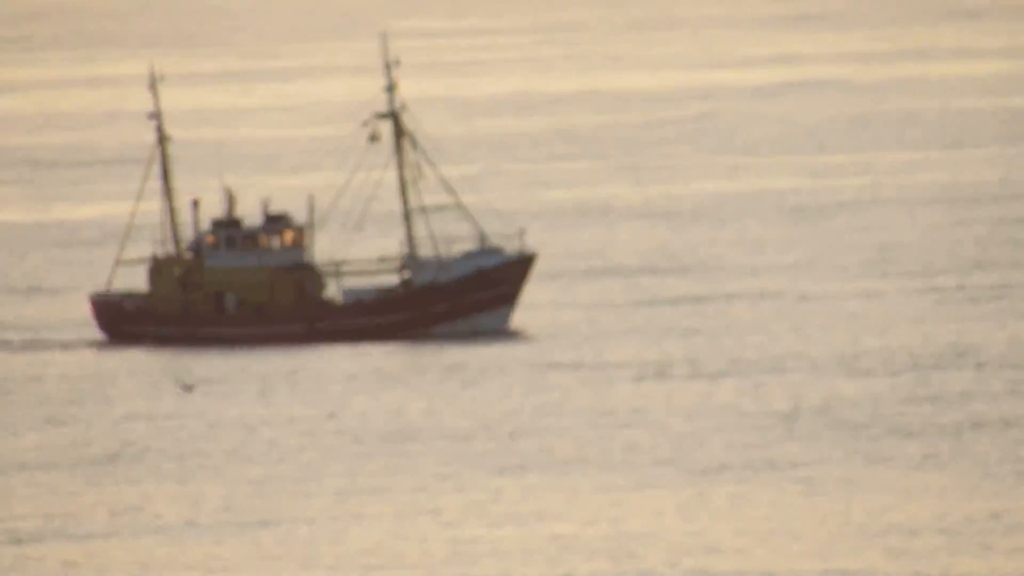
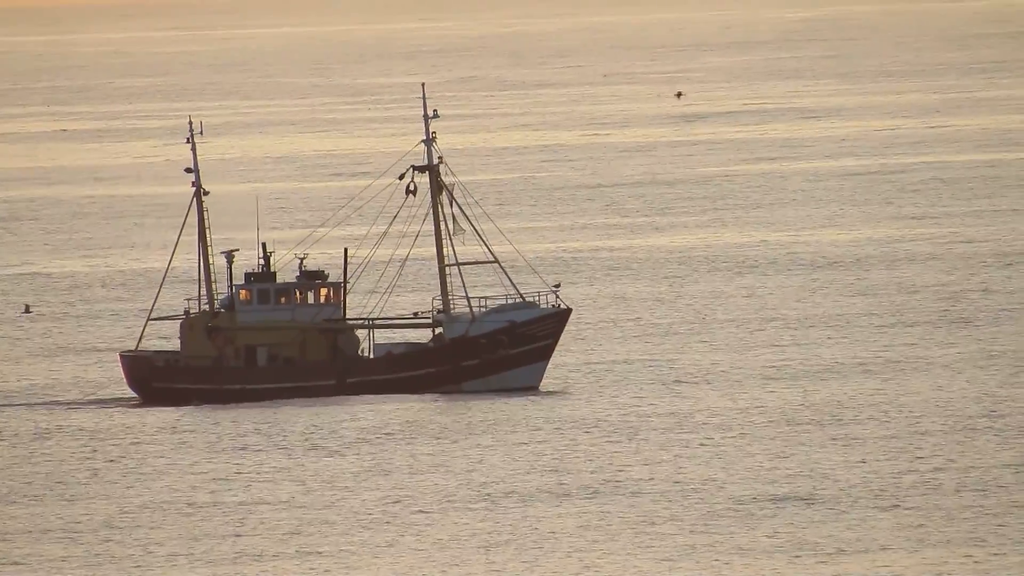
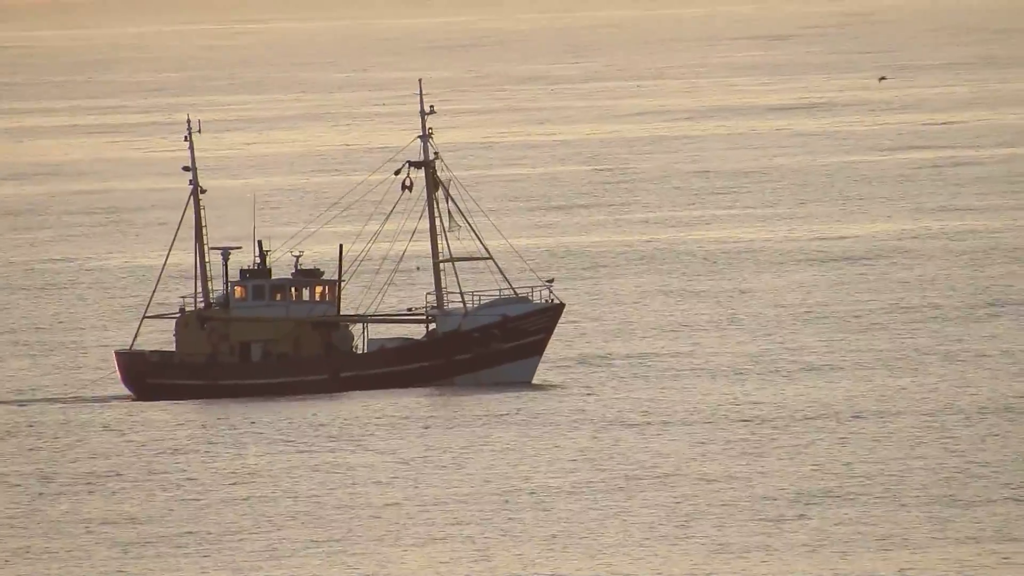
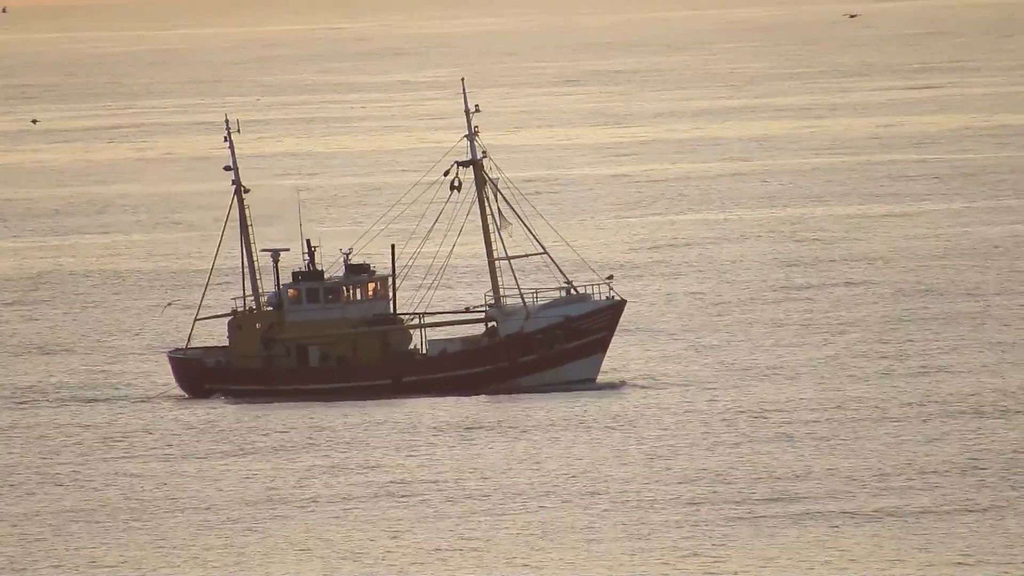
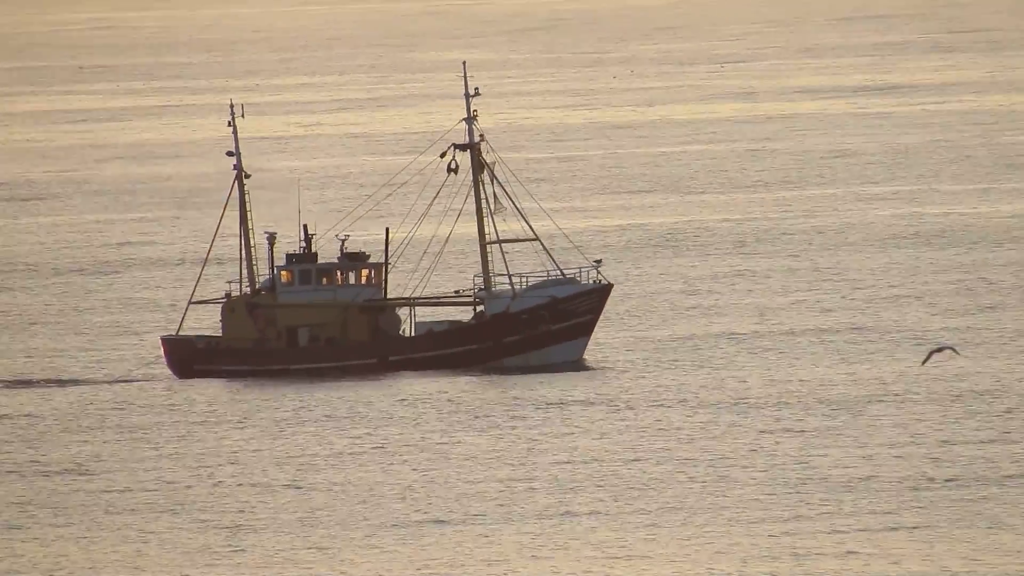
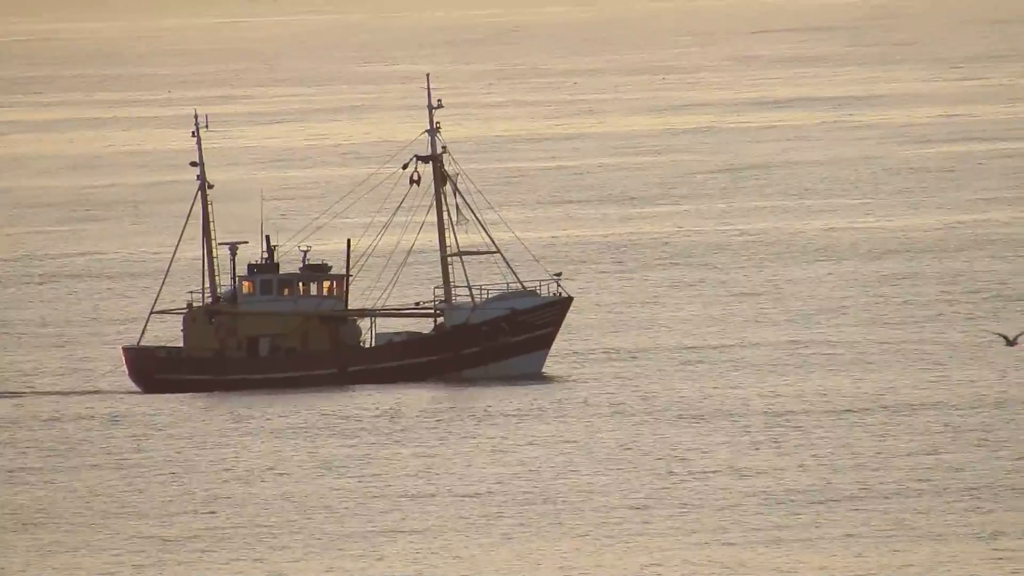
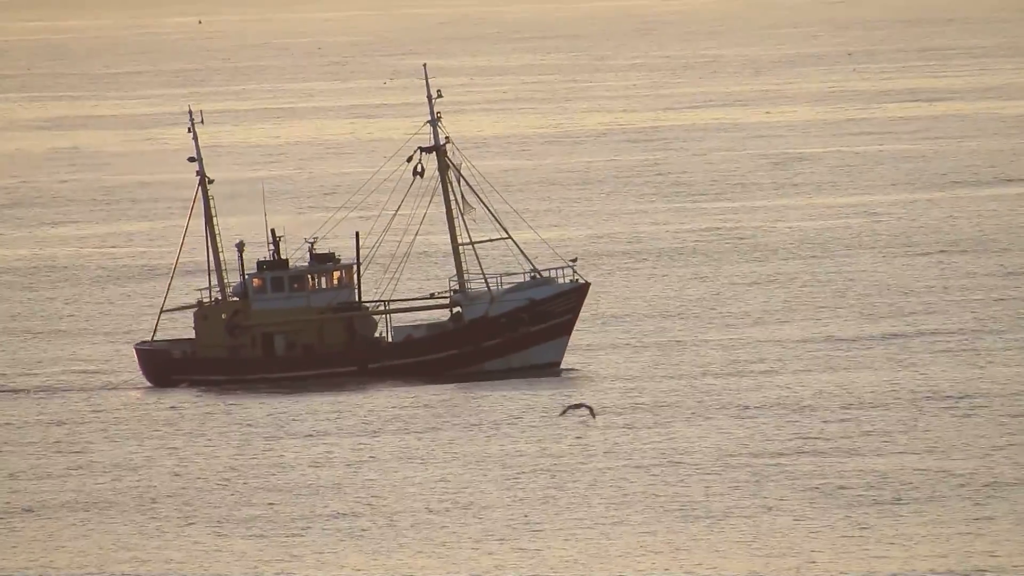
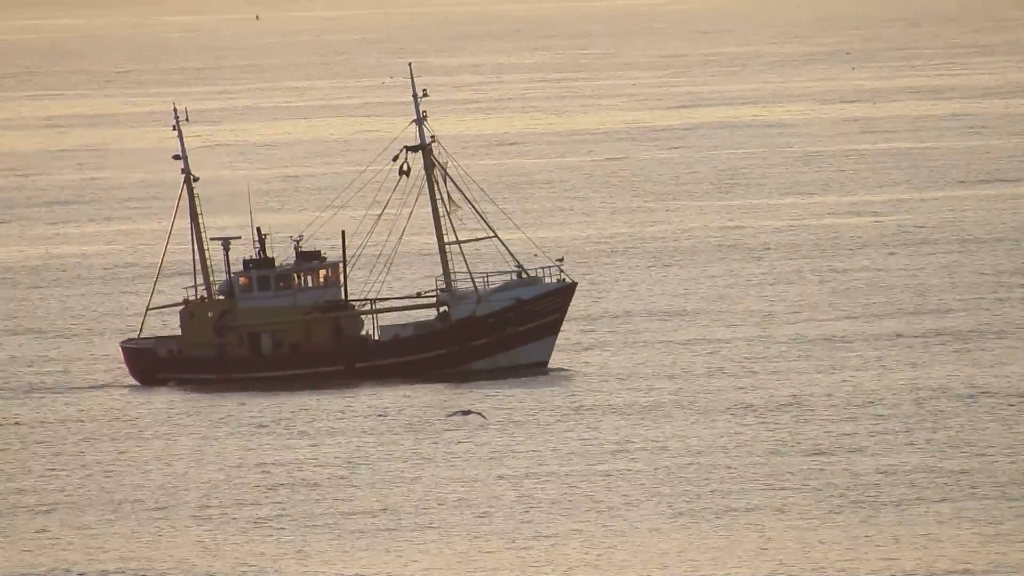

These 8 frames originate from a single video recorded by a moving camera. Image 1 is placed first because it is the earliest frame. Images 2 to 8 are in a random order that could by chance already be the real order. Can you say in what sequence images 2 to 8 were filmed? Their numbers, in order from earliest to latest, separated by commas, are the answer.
8, 7, 5, 6, 3, 2, 4
